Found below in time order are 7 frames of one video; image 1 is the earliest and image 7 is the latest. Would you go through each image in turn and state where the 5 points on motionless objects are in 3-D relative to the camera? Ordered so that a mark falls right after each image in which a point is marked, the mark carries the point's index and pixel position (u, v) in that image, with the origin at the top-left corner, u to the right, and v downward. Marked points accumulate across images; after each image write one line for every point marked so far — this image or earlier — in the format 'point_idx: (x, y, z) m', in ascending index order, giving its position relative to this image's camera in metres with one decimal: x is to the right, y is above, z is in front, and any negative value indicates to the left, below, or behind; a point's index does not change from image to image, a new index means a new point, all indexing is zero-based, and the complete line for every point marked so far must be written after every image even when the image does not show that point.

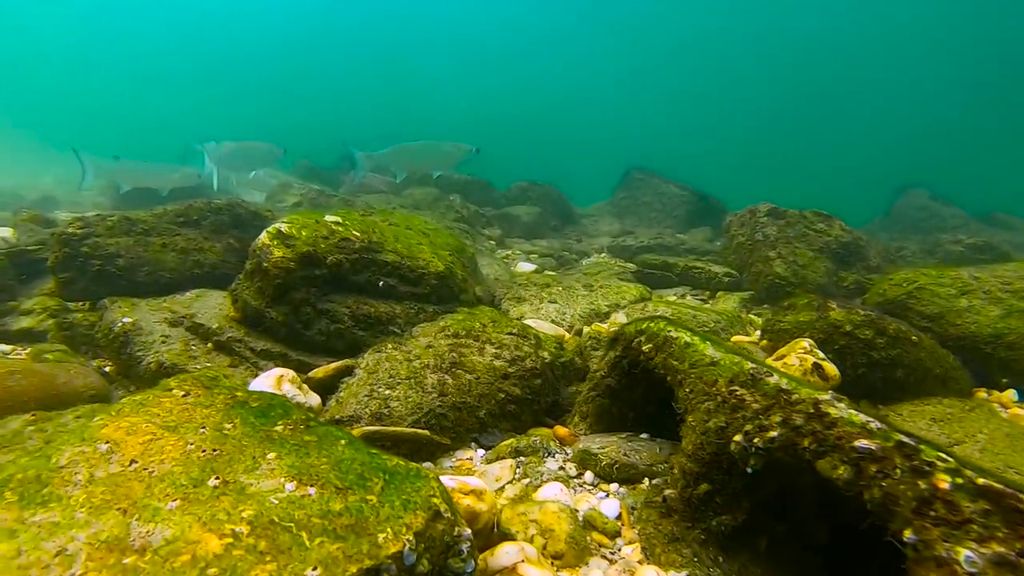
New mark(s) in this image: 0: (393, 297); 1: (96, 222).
0: (-1.2, -0.1, +5.9) m
1: (-5.3, +0.8, +7.2) m
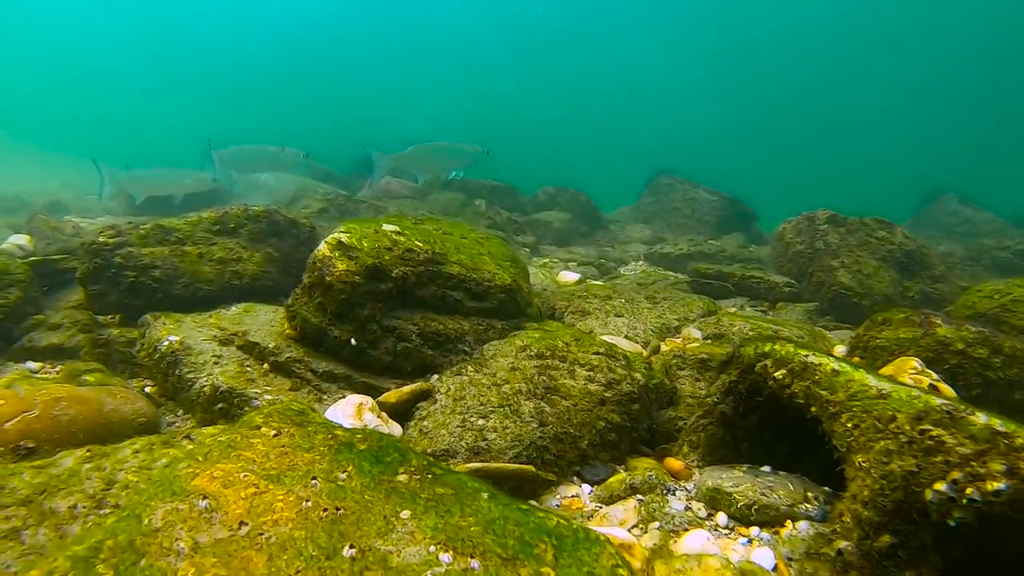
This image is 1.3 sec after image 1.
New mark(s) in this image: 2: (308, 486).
0: (-0.5, -0.3, +5.5) m
1: (-4.6, +0.7, +6.8) m
2: (-0.9, -0.9, +2.5) m
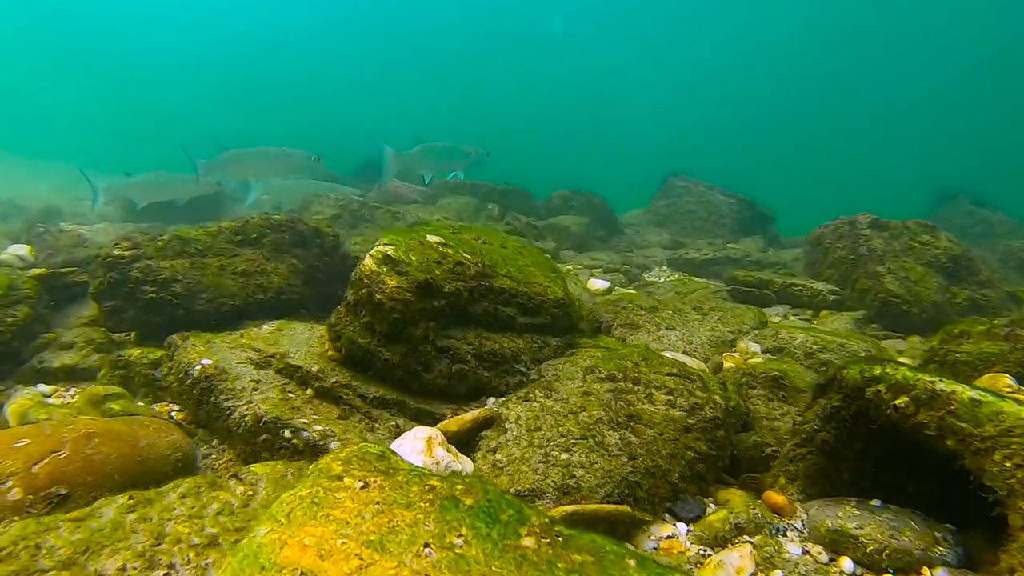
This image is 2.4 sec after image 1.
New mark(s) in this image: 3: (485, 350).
0: (0.0, -0.4, +5.1) m
1: (-4.1, +0.5, +6.3) m
2: (-0.3, -1.0, +2.1) m
3: (-0.2, -0.5, +4.8) m
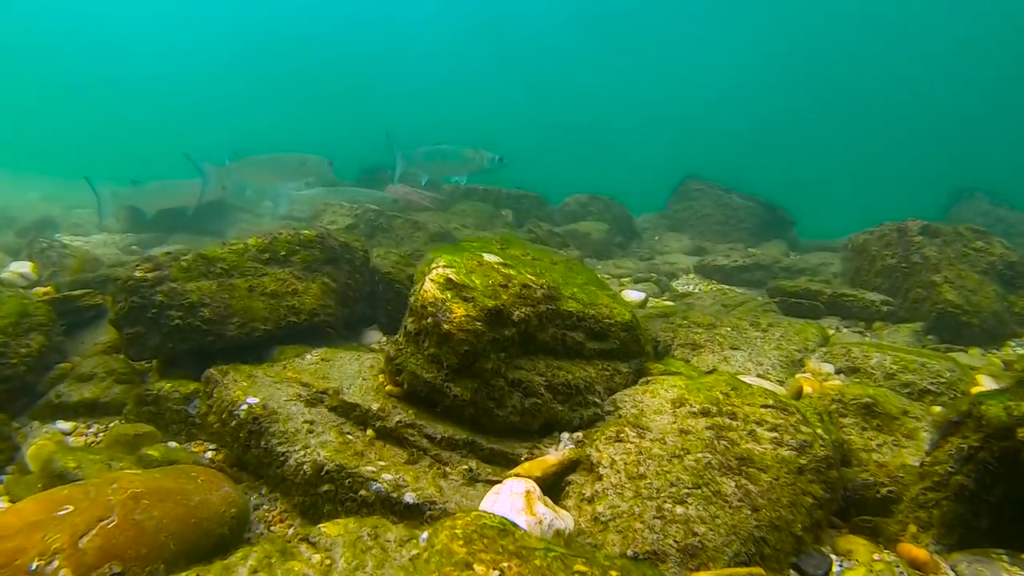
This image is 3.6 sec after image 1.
0: (+0.6, -0.6, +4.7) m
1: (-3.6, +0.3, +5.9) m
2: (+0.3, -1.2, +1.7) m
3: (+0.4, -0.7, +4.4) m
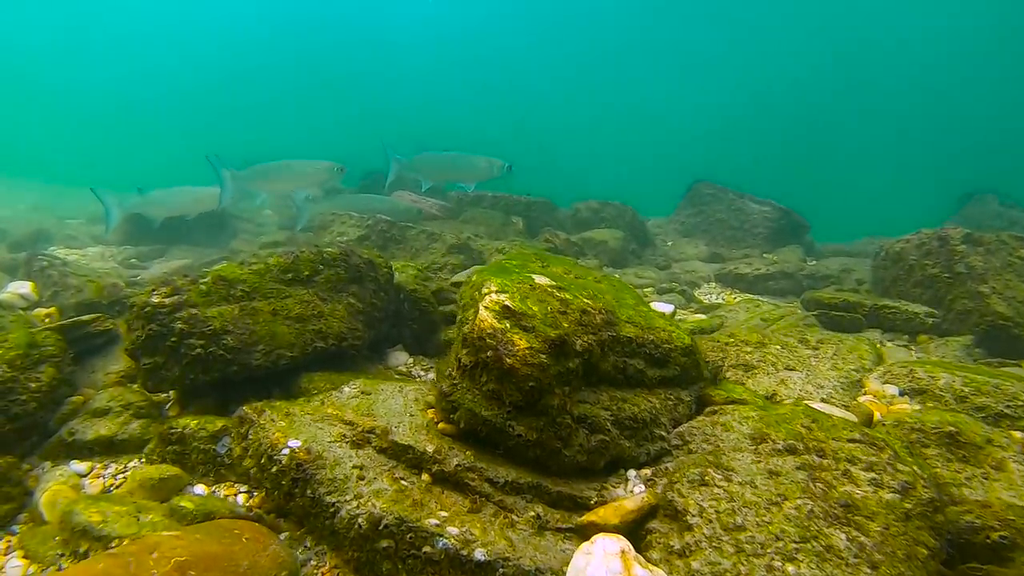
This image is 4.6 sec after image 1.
0: (+1.0, -0.8, +4.4) m
1: (-3.1, 0.0, +5.5) m
2: (+0.8, -1.4, +1.4) m
3: (+0.8, -0.9, +4.1) m
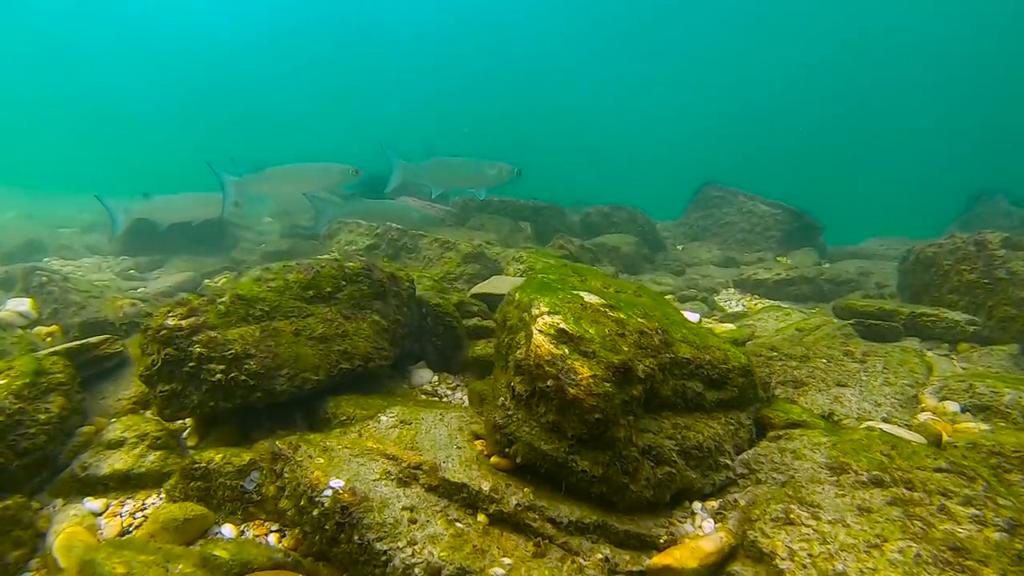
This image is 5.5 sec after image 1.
0: (+1.4, -0.9, +4.1) m
1: (-2.8, -0.2, +5.2) m
2: (+1.2, -1.5, +1.1) m
3: (+1.2, -1.0, +3.8) m
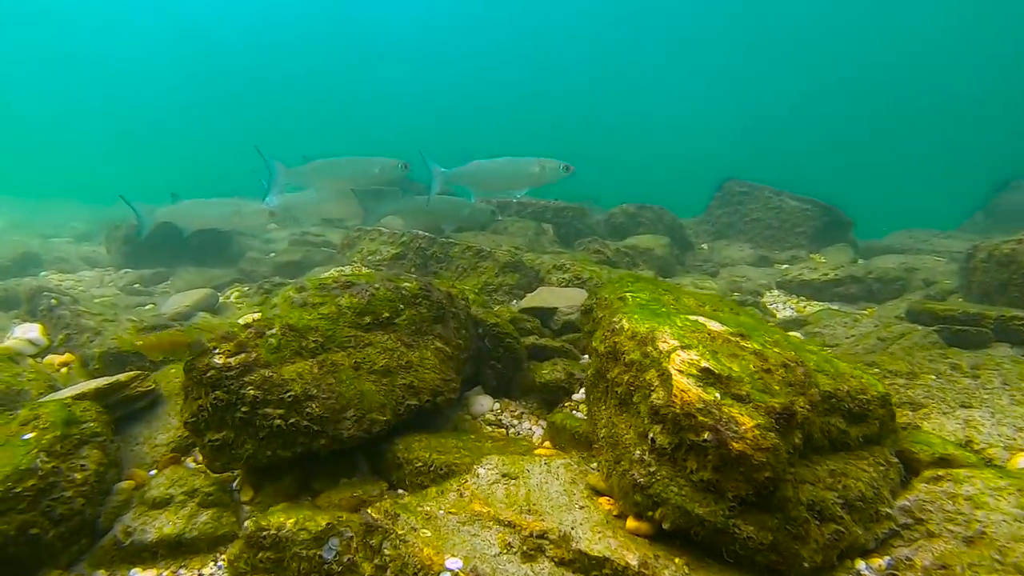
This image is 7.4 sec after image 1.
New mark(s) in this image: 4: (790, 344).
0: (+2.1, -1.0, +3.6) m
1: (-2.1, -0.4, +4.6) m
2: (+2.0, -1.6, +0.6) m
3: (+1.9, -1.2, +3.2) m
4: (+2.0, -0.4, +4.0) m
